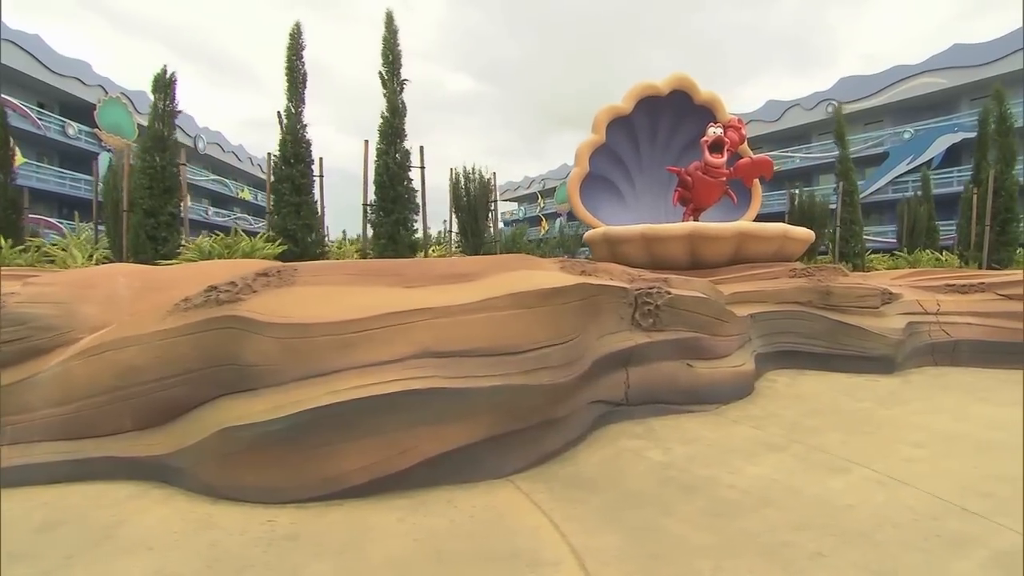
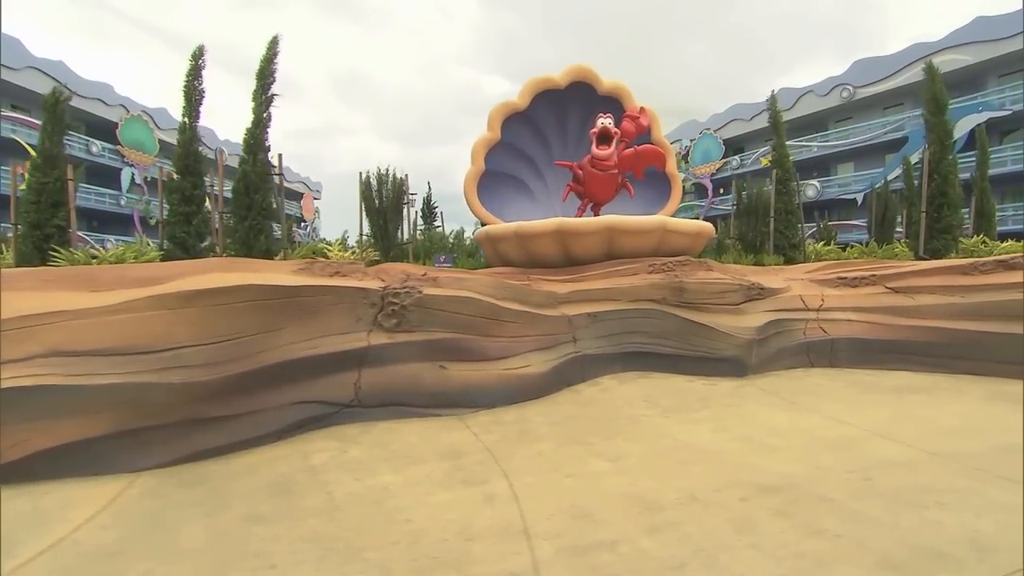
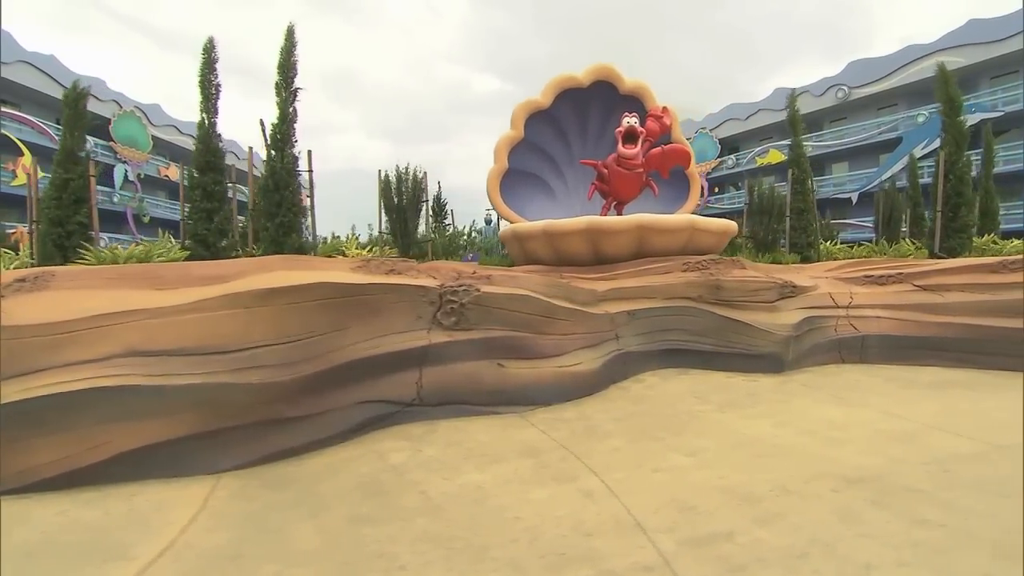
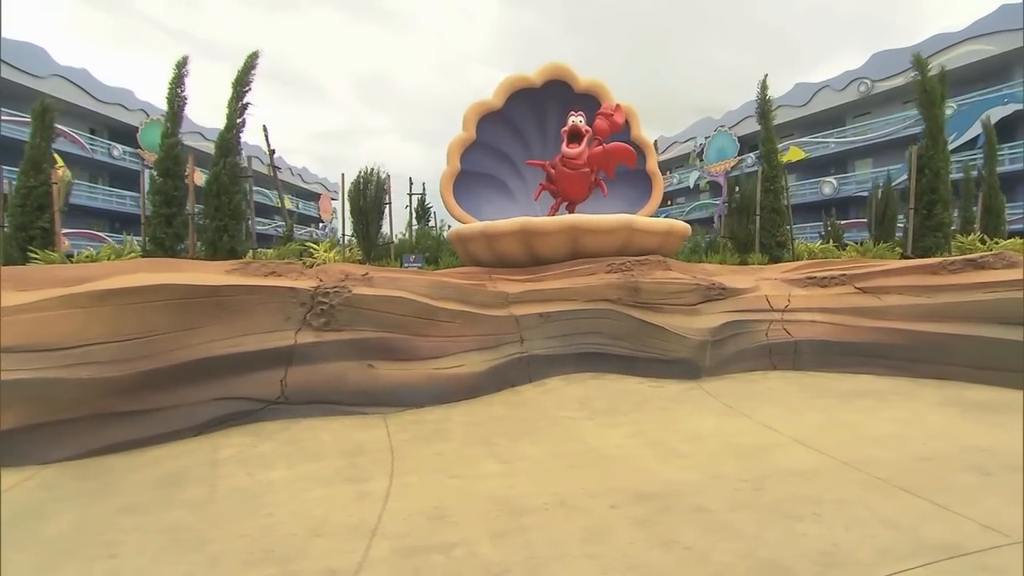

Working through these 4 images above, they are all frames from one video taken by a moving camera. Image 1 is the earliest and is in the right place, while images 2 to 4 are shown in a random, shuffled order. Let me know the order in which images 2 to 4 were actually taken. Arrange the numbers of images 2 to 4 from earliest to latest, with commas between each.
3, 2, 4
